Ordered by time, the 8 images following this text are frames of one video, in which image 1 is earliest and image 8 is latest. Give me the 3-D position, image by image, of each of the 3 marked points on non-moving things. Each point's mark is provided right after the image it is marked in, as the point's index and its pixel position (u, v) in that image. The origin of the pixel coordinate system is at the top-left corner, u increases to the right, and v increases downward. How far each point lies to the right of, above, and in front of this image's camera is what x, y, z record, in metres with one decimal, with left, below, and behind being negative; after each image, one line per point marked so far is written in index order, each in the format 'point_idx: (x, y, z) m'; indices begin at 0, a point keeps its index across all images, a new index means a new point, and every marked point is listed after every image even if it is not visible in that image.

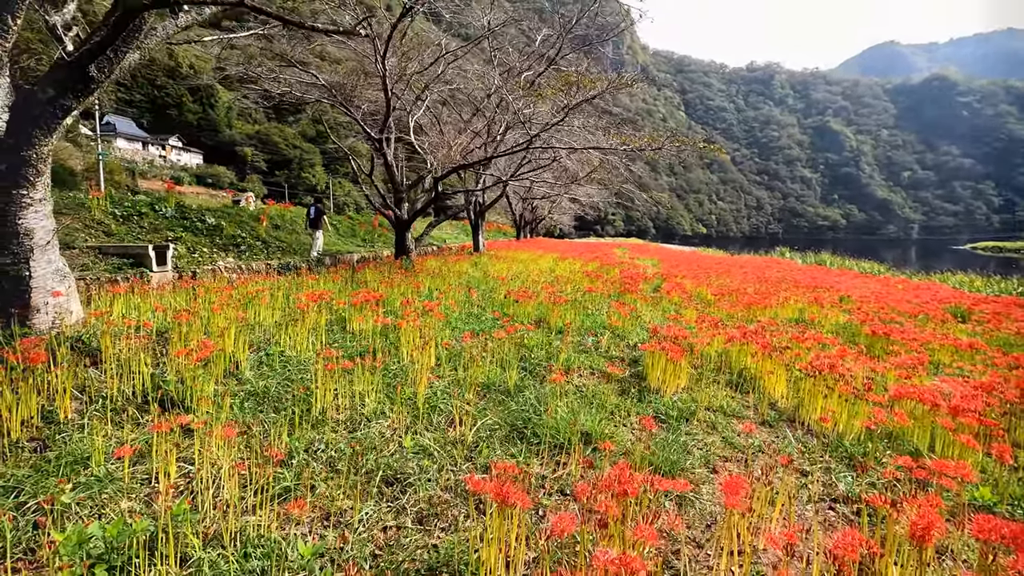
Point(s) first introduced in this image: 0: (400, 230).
0: (-1.9, +1.0, +9.2) m
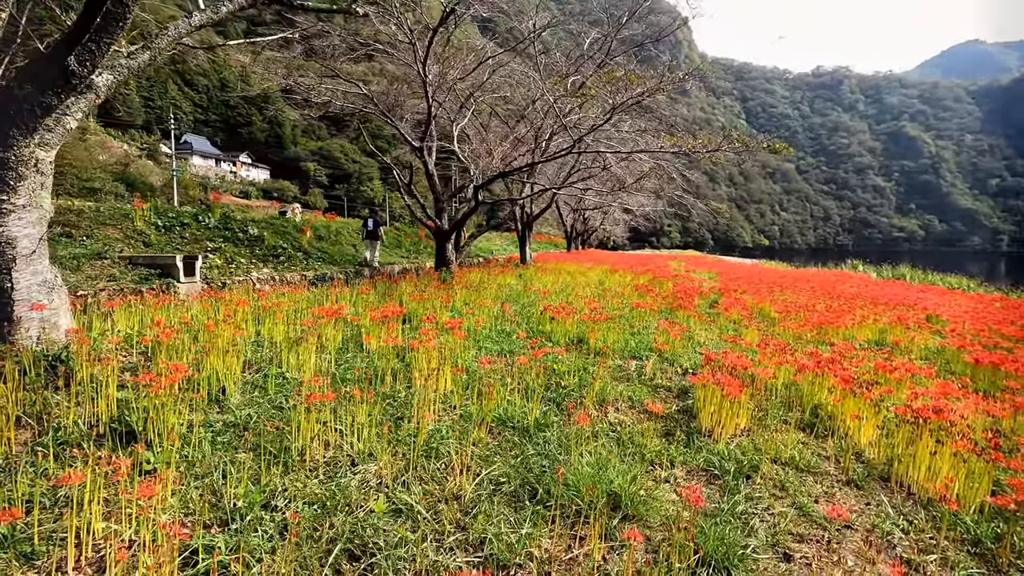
0: (-1.2, +0.8, +9.0) m
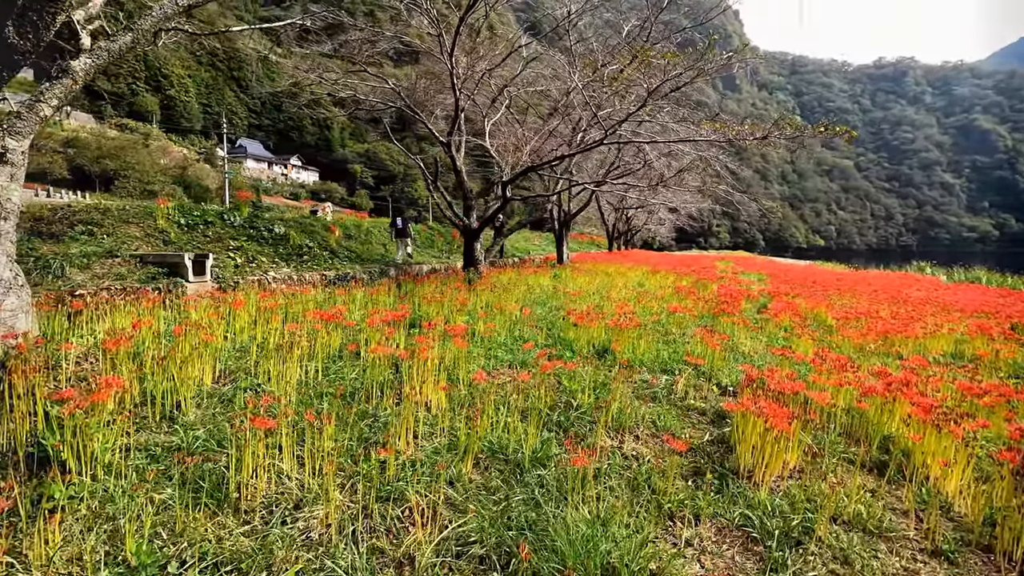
0: (-0.7, +0.8, +8.6) m
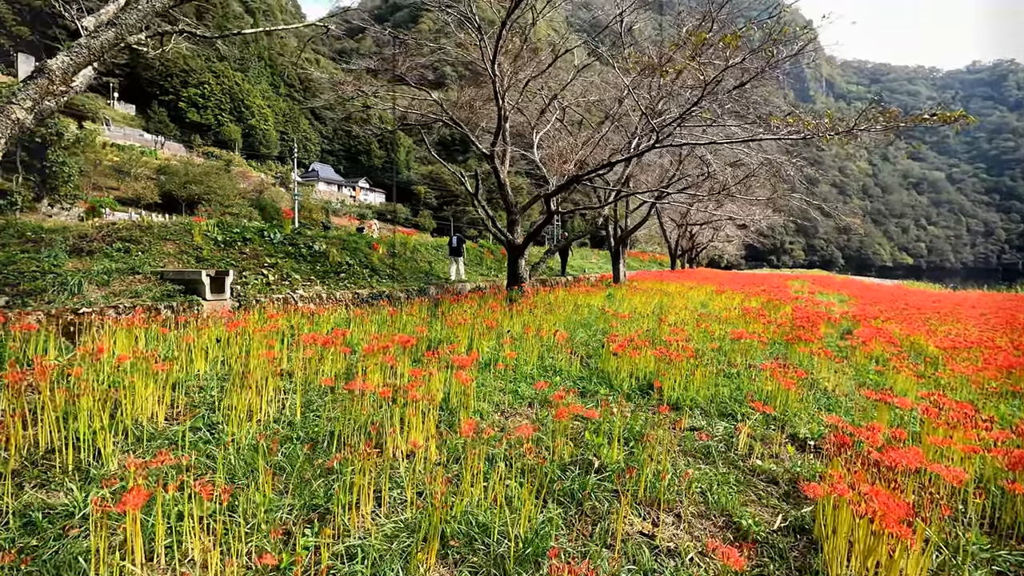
0: (0.0, +0.5, +8.1) m
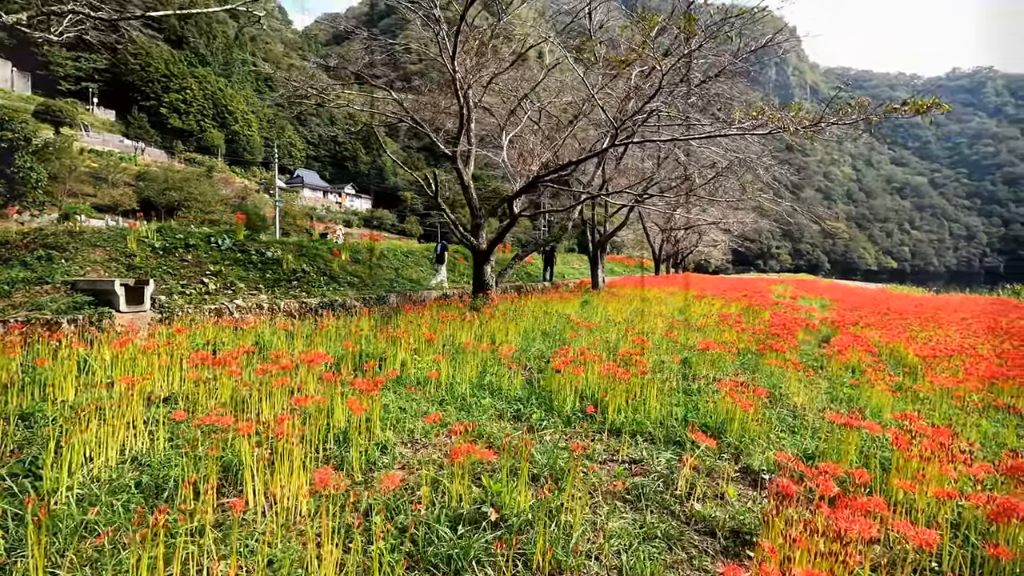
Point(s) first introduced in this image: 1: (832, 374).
0: (-0.5, +0.4, +7.8) m
1: (+2.8, -0.8, +4.7) m
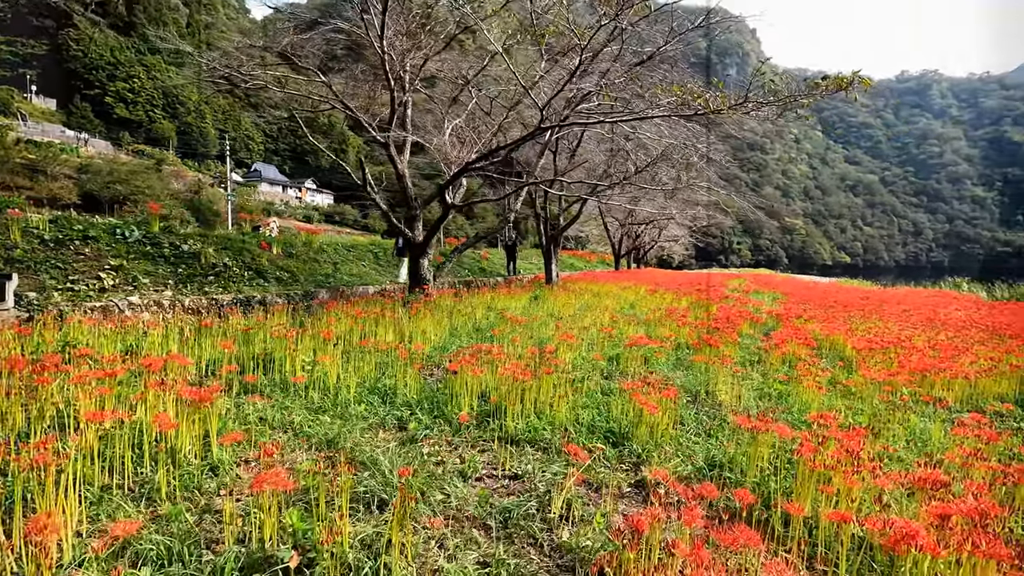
0: (-1.3, +0.5, +7.4) m
1: (+2.2, -0.7, +4.6) m
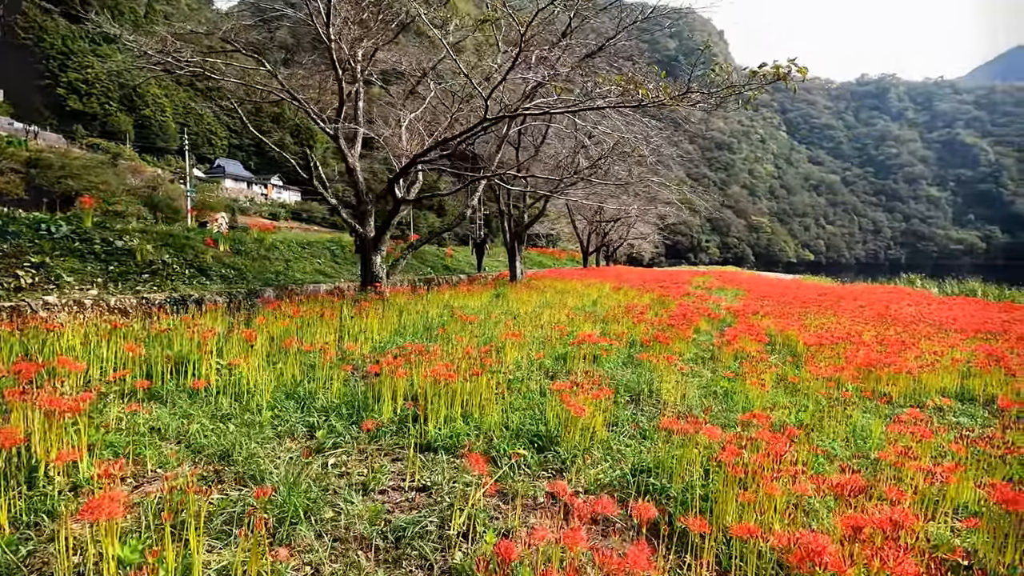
0: (-1.9, +0.5, +7.1) m
1: (+1.7, -0.6, +4.5) m
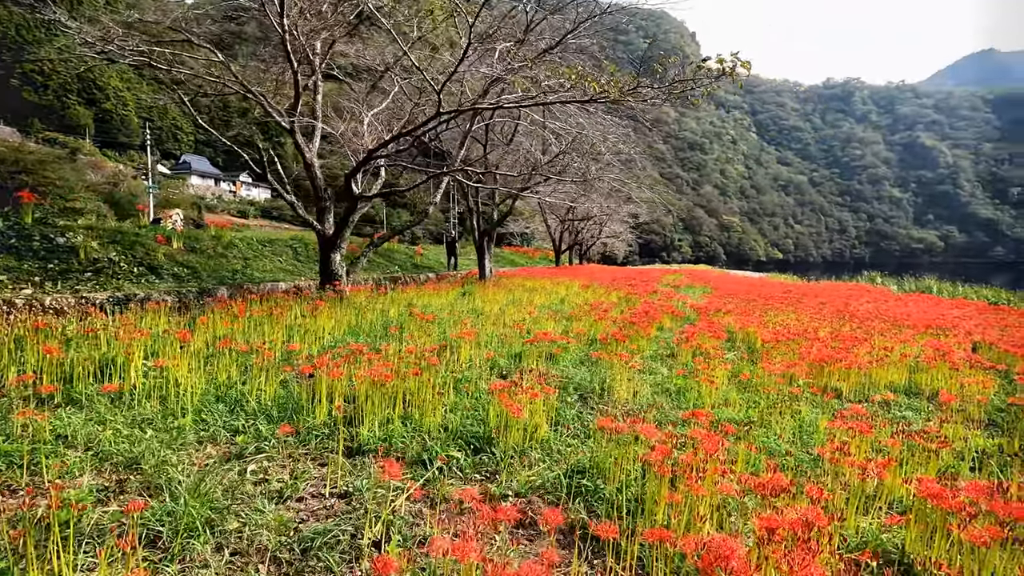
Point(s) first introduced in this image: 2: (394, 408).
0: (-2.4, +0.5, +7.0) m
1: (+1.4, -0.6, +4.5) m
2: (-0.5, -0.5, +2.5) m
